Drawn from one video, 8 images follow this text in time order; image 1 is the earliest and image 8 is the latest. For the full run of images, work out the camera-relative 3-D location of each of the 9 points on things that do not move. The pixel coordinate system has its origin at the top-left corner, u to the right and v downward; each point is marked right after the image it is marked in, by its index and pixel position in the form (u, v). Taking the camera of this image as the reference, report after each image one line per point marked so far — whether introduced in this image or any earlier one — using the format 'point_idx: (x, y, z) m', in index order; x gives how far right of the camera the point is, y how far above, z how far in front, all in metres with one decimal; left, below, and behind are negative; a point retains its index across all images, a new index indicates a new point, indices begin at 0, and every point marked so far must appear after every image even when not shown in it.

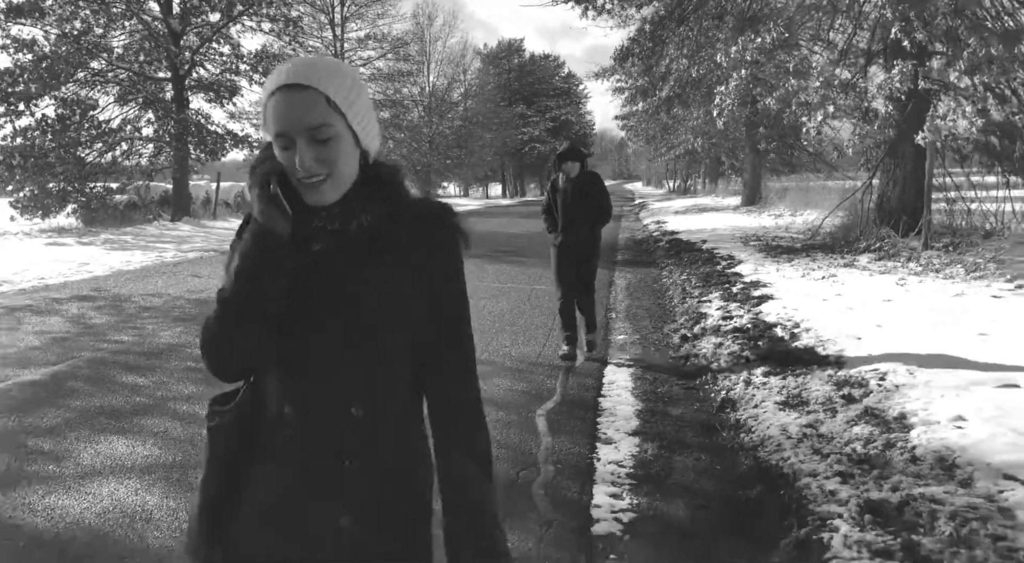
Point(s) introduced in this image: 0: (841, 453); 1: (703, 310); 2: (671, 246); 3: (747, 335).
0: (+1.6, -0.8, +3.5) m
1: (+2.0, -0.3, +7.4) m
2: (+3.0, +0.7, +13.6) m
3: (+1.9, -0.4, +6.0) m
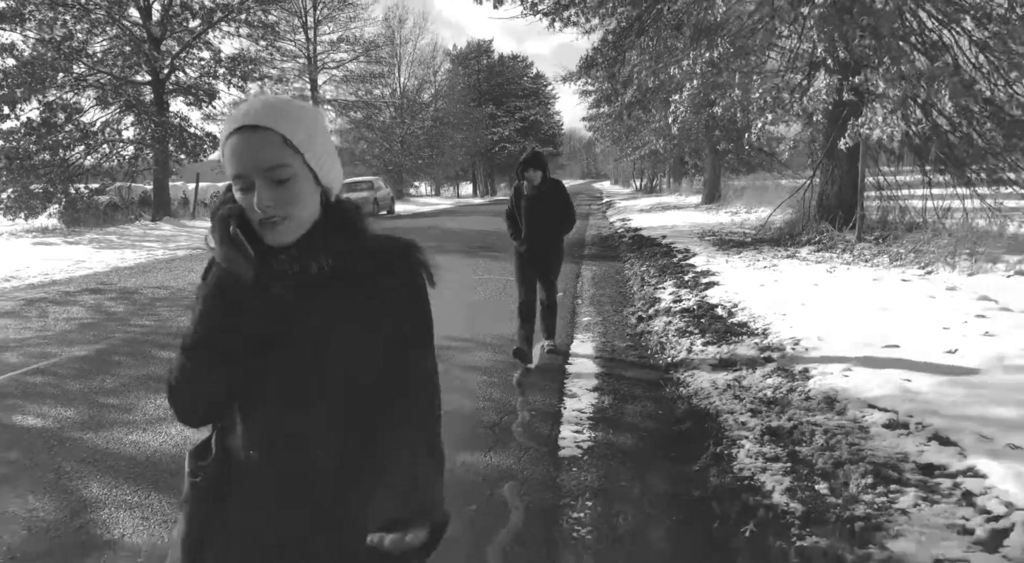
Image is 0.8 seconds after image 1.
0: (+1.5, -0.7, +4.5) m
1: (+1.7, -0.2, +8.4) m
2: (+2.5, +0.8, +14.6) m
3: (+1.7, -0.3, +7.0) m
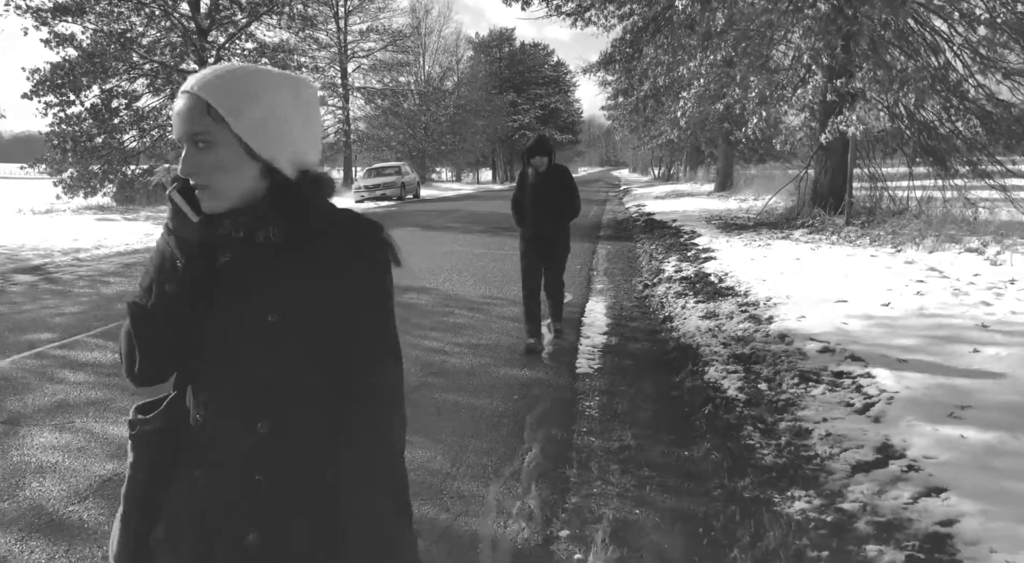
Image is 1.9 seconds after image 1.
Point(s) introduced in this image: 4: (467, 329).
0: (+1.7, -0.4, +5.8) m
1: (+2.0, +0.2, +9.7) m
2: (+2.9, +1.2, +15.9) m
3: (+2.0, 0.0, +8.3) m
4: (-0.4, -0.4, +6.4) m
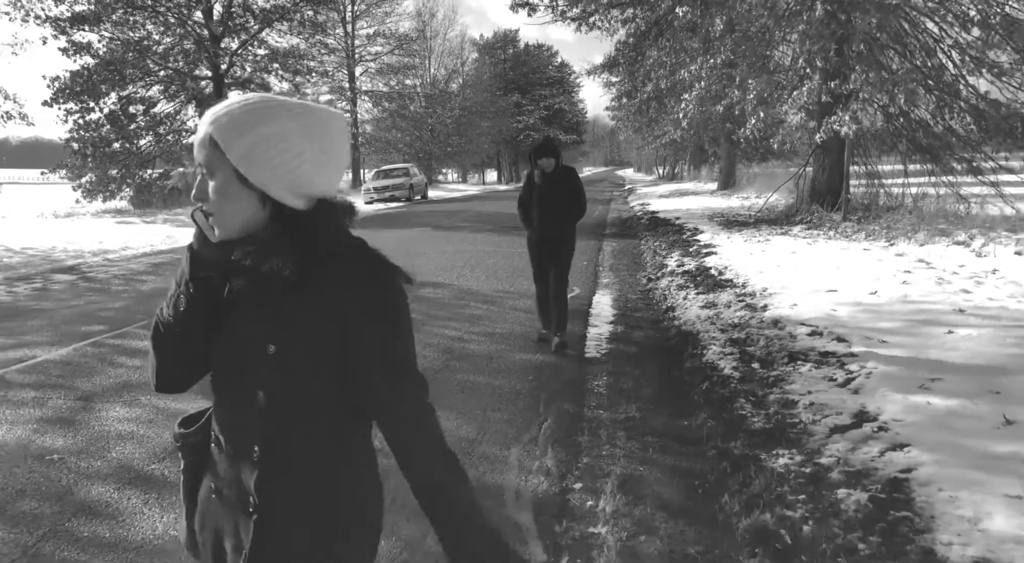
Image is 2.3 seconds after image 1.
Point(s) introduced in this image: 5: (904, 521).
0: (+1.9, -0.3, +6.3) m
1: (+2.2, +0.3, +10.2) m
2: (+3.1, +1.3, +16.4) m
3: (+2.2, +0.1, +8.7) m
4: (-0.3, -0.4, +6.9) m
5: (+1.5, -0.9, +2.8) m
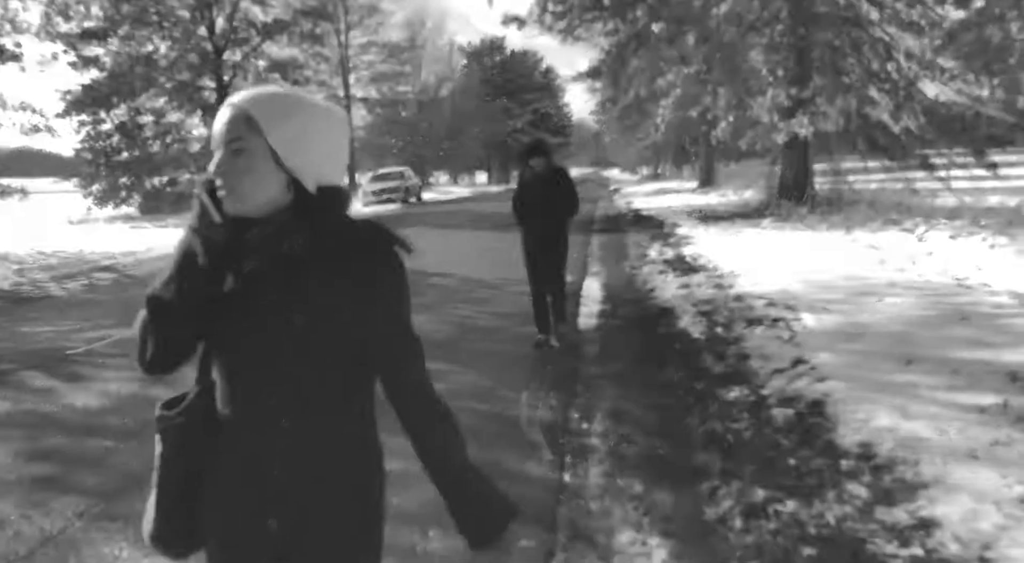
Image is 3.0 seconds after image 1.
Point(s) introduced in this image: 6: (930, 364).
0: (+1.9, -0.2, +7.2) m
1: (+2.1, +0.4, +11.2) m
2: (+2.9, +1.5, +17.4) m
3: (+2.1, +0.3, +9.7) m
4: (-0.3, -0.2, +7.8) m
5: (+1.6, -0.7, +3.8) m
6: (+2.6, -0.5, +4.5) m
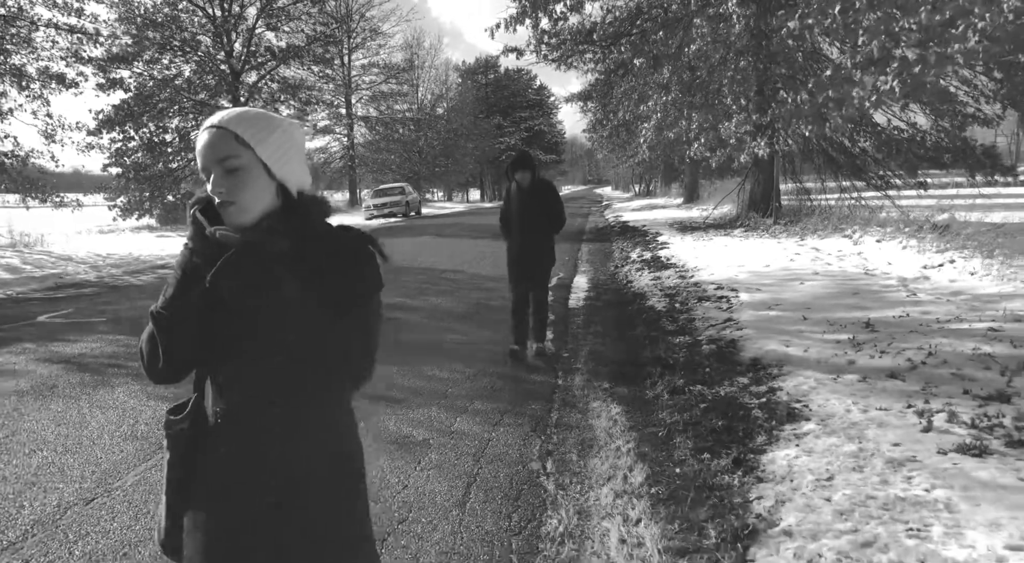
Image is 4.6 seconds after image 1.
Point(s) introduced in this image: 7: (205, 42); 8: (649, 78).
0: (+1.9, -0.1, +9.1) m
1: (+2.1, +0.4, +13.0) m
2: (+2.9, +1.4, +19.3) m
3: (+2.2, +0.3, +11.6) m
4: (-0.2, -0.1, +9.7) m
5: (+1.7, -0.5, +5.6) m
6: (+2.7, -0.3, +6.4) m
7: (-8.4, +6.5, +19.4) m
8: (+2.5, +3.6, +12.9) m
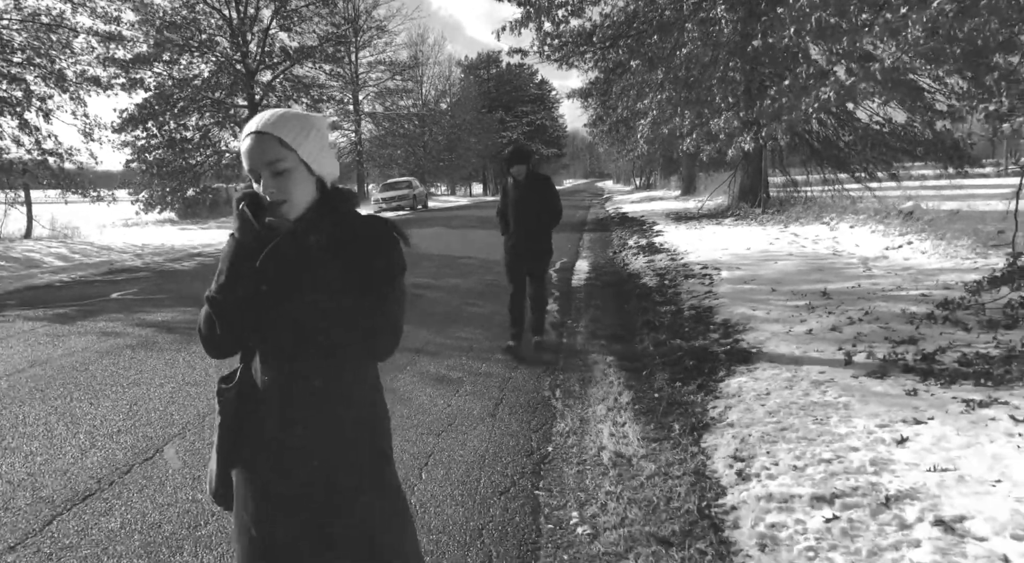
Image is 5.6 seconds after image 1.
0: (+2.0, +0.2, +10.2) m
1: (+2.2, +0.7, +14.1) m
2: (+3.0, +1.7, +20.4) m
3: (+2.3, +0.6, +12.7) m
4: (-0.1, +0.1, +10.8) m
5: (+1.8, -0.3, +6.7) m
6: (+2.8, -0.1, +7.5) m
7: (-8.2, +6.8, +20.5) m
8: (+2.6, +3.9, +14.0) m
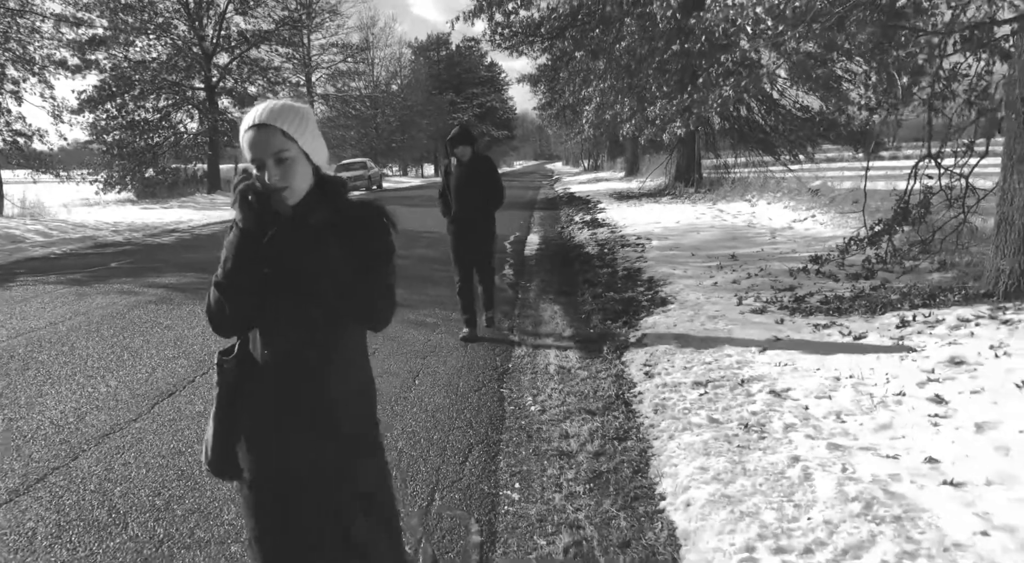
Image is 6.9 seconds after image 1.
0: (+1.4, +0.7, +11.5) m
1: (+1.3, +1.3, +15.4) m
2: (+1.7, +2.4, +21.7) m
3: (+1.5, +1.1, +14.0) m
4: (-0.8, +0.6, +11.9) m
5: (+1.4, +0.1, +8.0) m
6: (+2.3, +0.3, +8.8) m
7: (-9.6, +7.4, +20.9) m
8: (+1.7, +4.5, +15.2) m
